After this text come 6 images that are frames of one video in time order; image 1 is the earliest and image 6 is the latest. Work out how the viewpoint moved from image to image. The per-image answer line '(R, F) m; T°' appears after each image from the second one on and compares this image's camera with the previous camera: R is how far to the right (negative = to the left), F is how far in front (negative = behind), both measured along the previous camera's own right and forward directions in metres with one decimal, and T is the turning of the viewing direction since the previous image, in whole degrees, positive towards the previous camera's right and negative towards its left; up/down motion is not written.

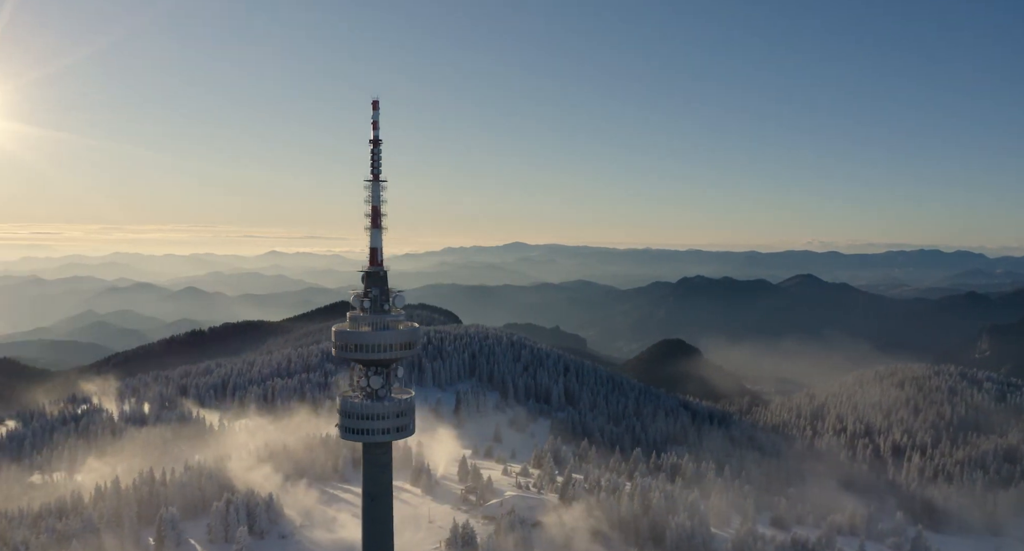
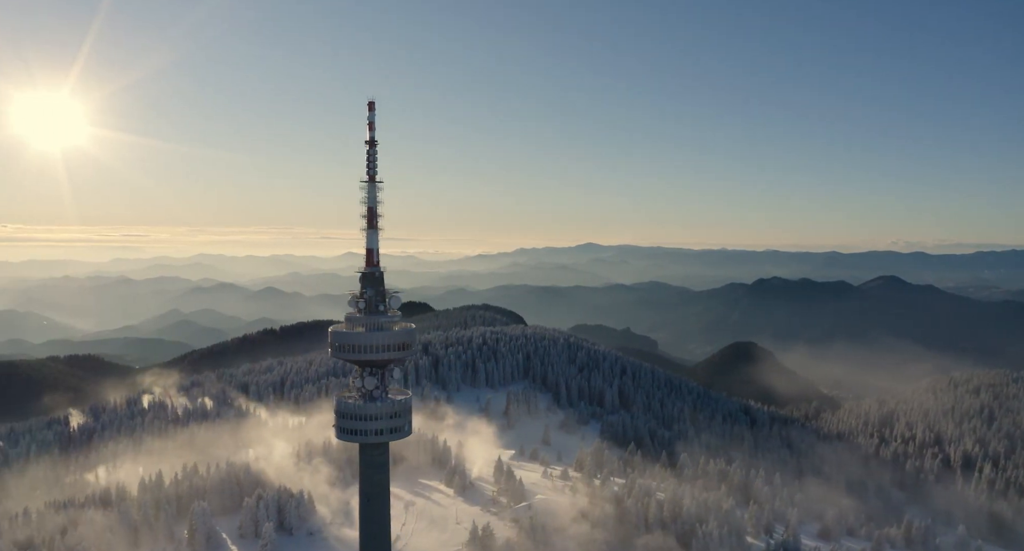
(+3.3, +0.8) m; -5°
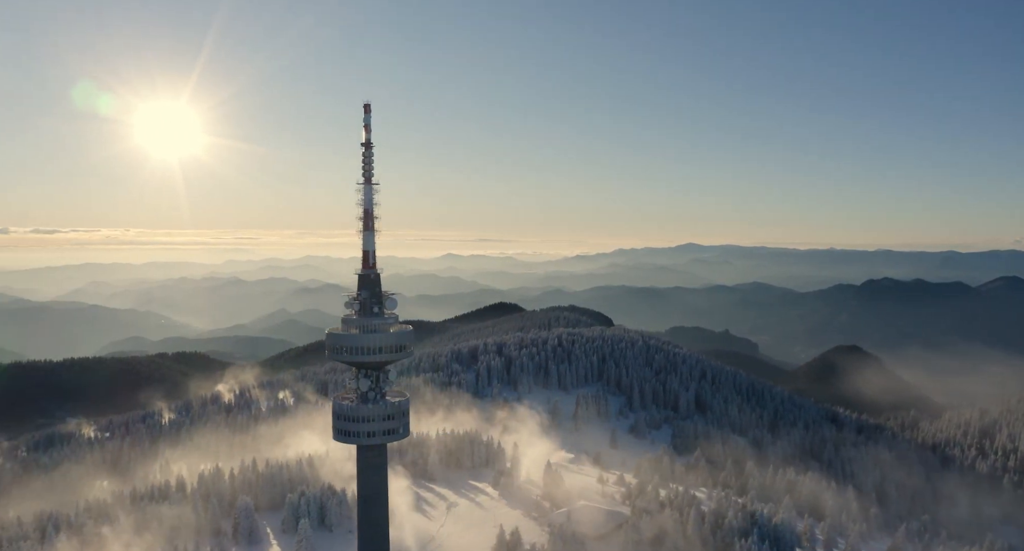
(+4.4, +1.1) m; -6°
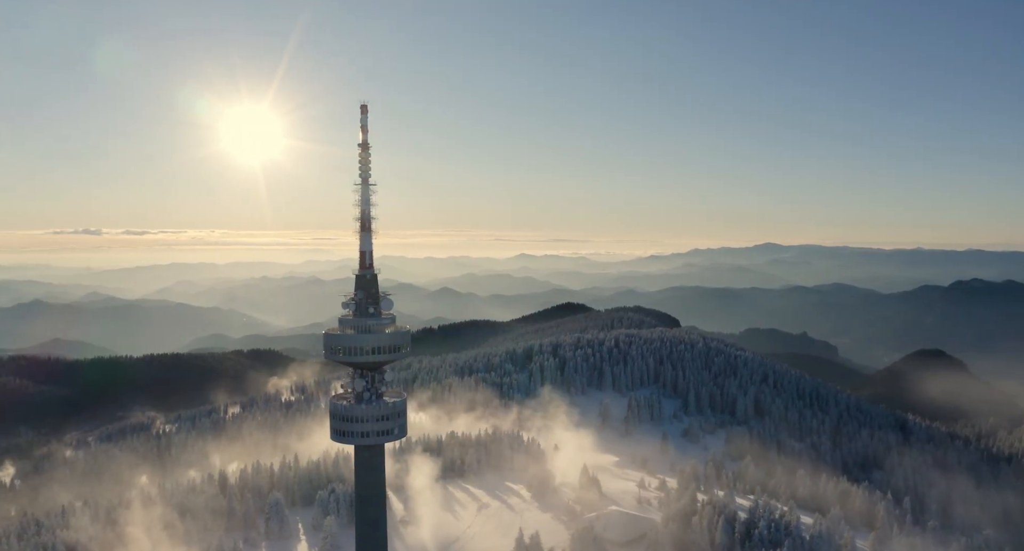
(+3.3, +0.8) m; -5°
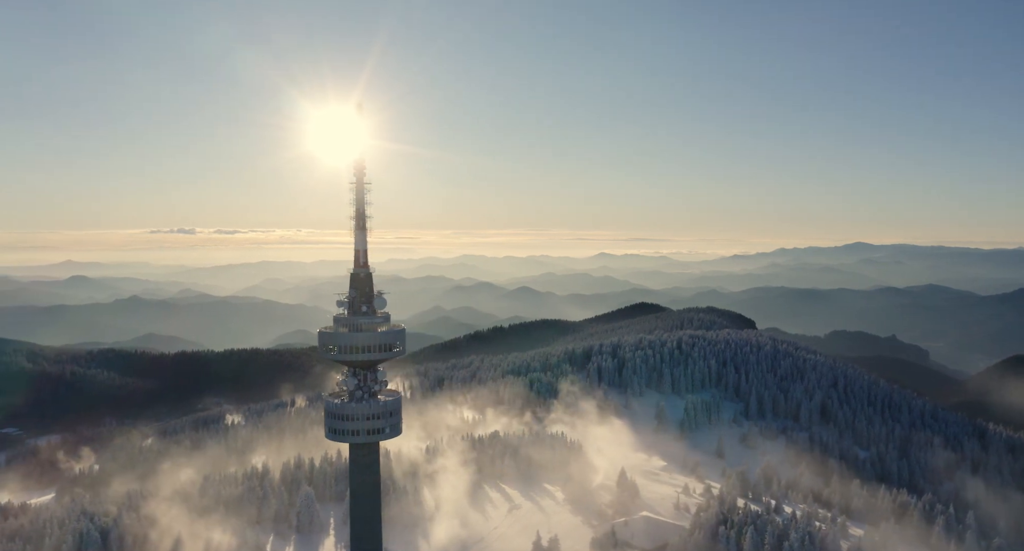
(+3.7, +0.9) m; -5°
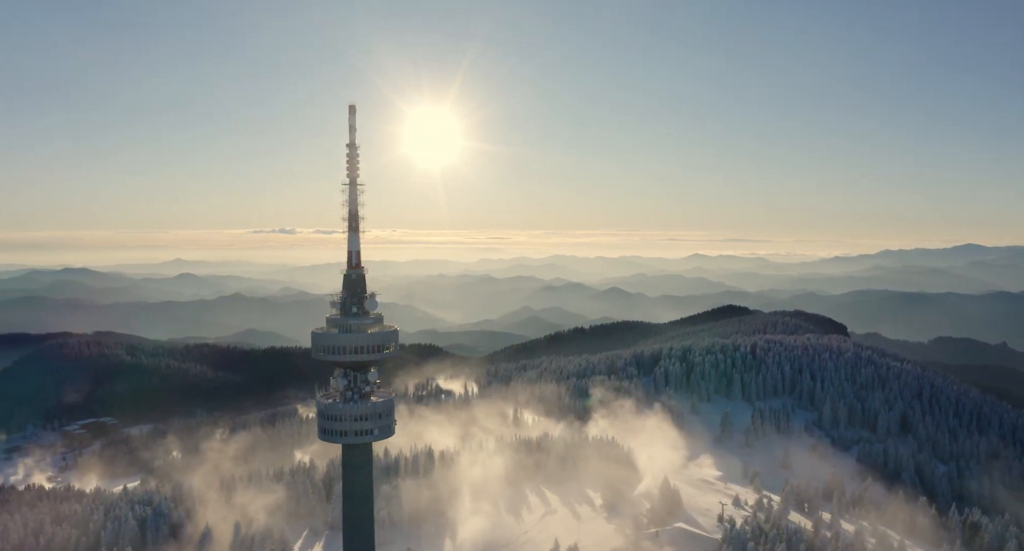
(+4.2, +1.0) m; -6°
